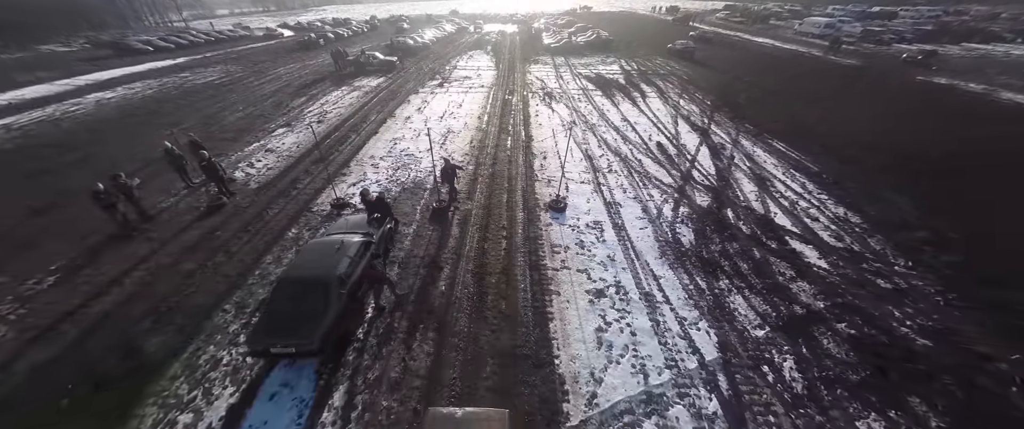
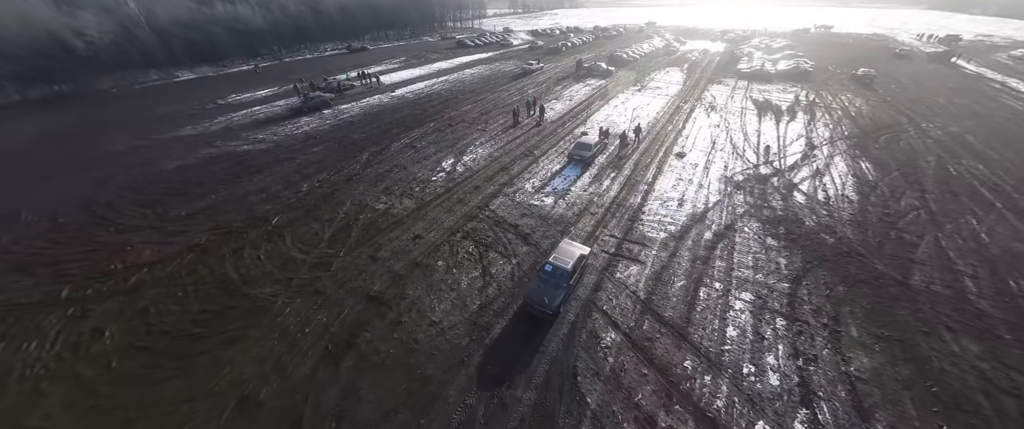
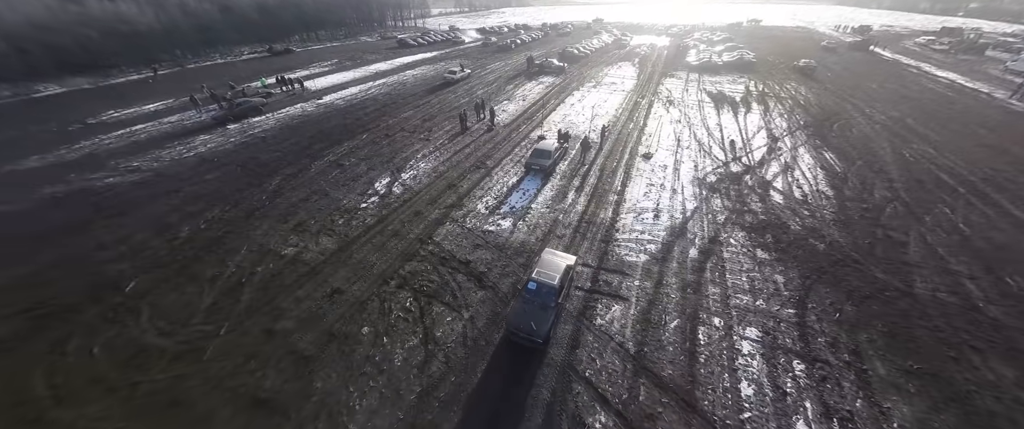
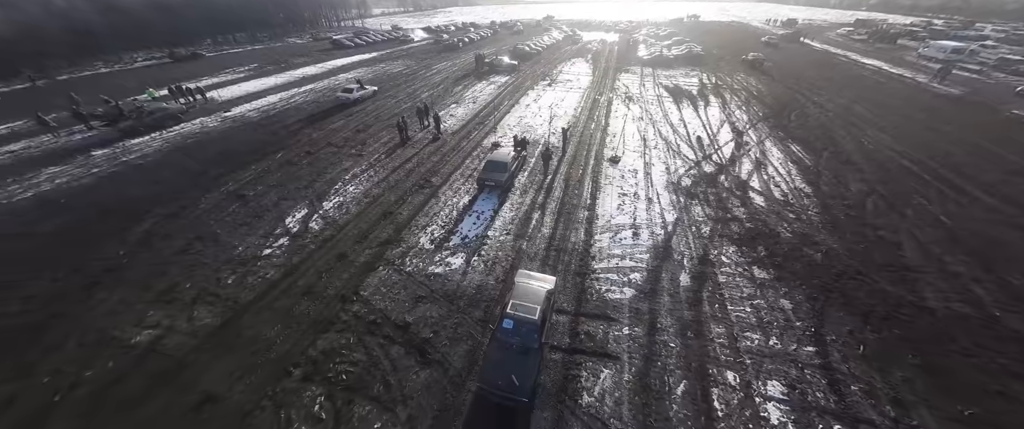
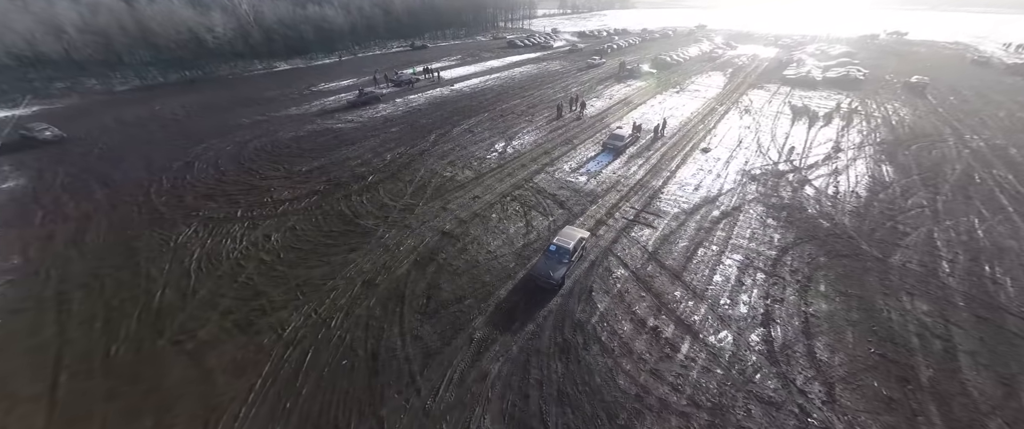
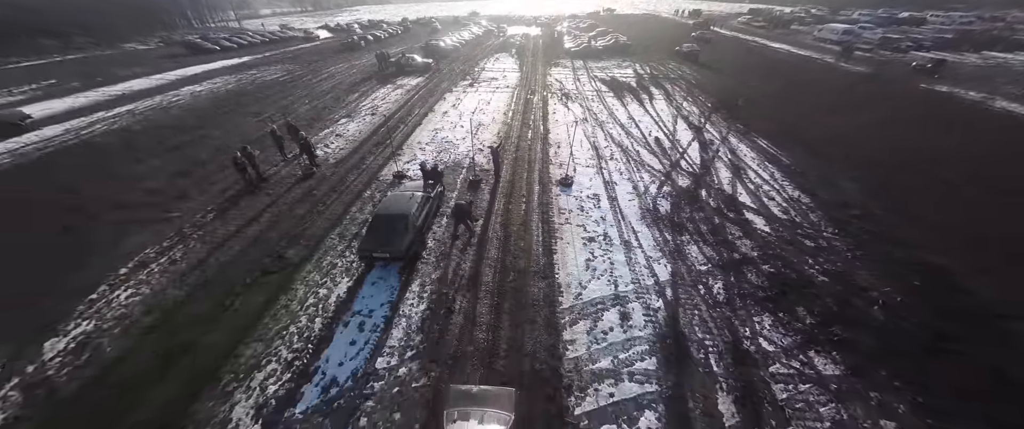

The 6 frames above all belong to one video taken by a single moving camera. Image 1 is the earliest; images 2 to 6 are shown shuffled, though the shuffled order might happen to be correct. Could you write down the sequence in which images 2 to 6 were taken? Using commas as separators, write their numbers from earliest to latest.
6, 4, 3, 2, 5
